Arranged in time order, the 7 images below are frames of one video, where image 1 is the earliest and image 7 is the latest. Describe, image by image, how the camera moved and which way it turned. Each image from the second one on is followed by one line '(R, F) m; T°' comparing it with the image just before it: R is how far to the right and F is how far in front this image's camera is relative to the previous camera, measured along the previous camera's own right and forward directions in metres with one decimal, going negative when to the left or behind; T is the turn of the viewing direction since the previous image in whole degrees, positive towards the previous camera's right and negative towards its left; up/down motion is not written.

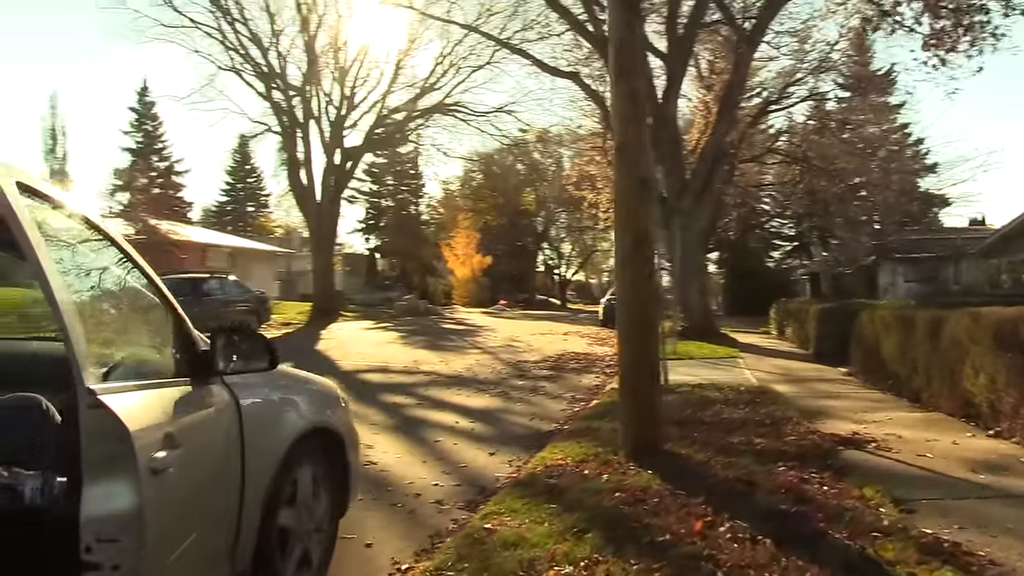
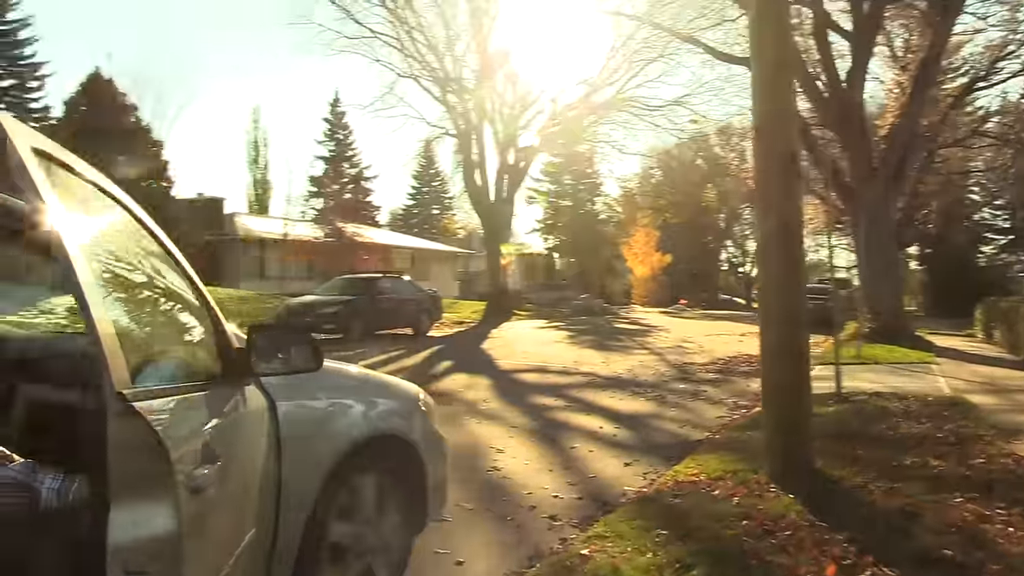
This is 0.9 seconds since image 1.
(+0.4, +0.5) m; -12°
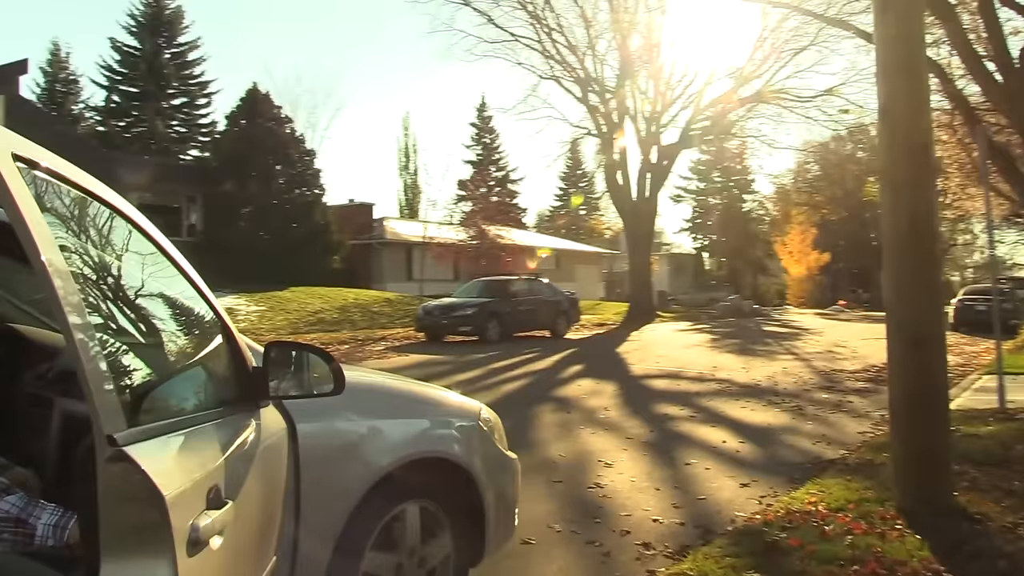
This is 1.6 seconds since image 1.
(+0.3, +0.4) m; -10°
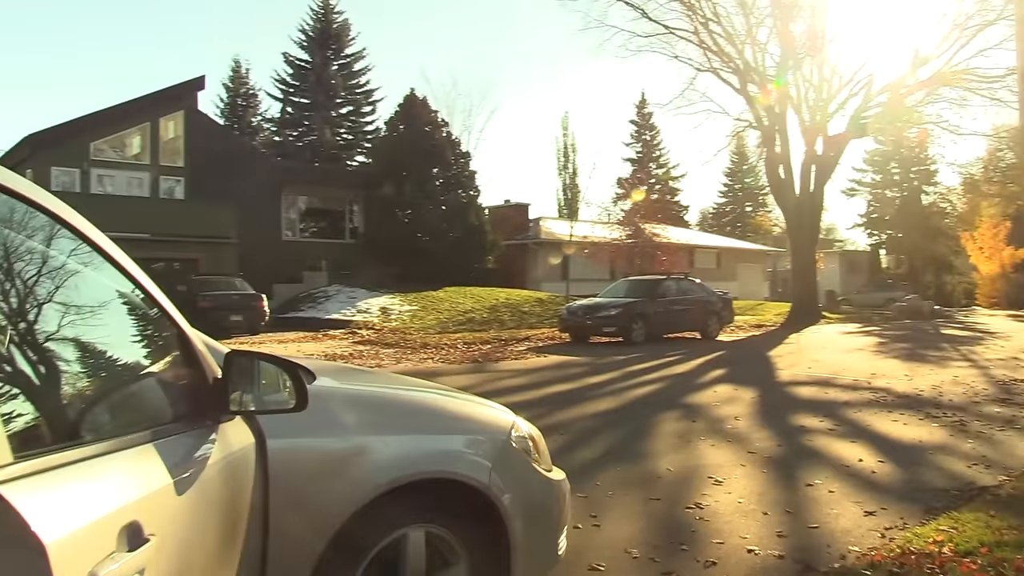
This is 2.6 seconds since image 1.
(+0.5, +0.4) m; -11°
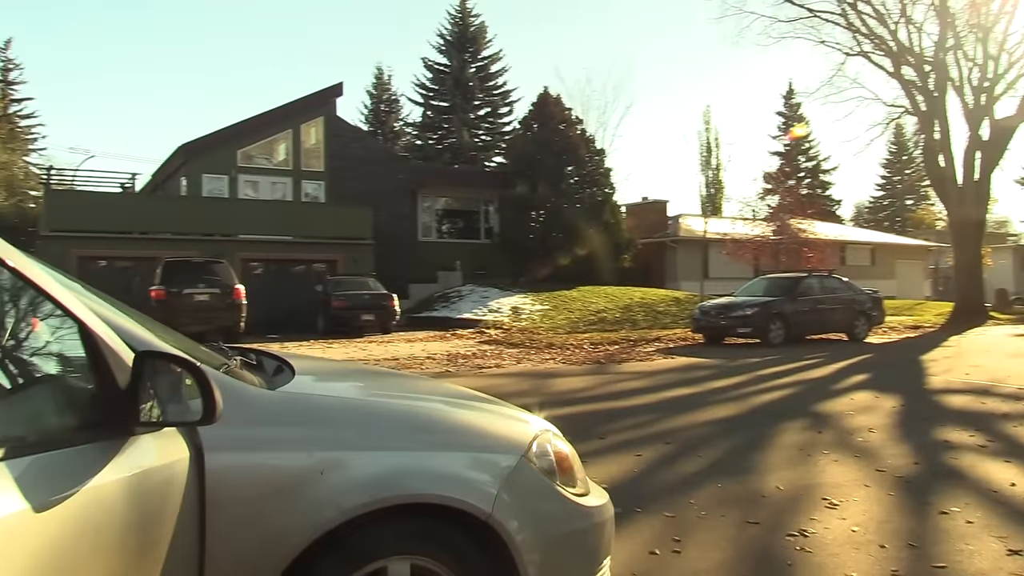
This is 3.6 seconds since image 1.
(+0.4, +0.5) m; -9°
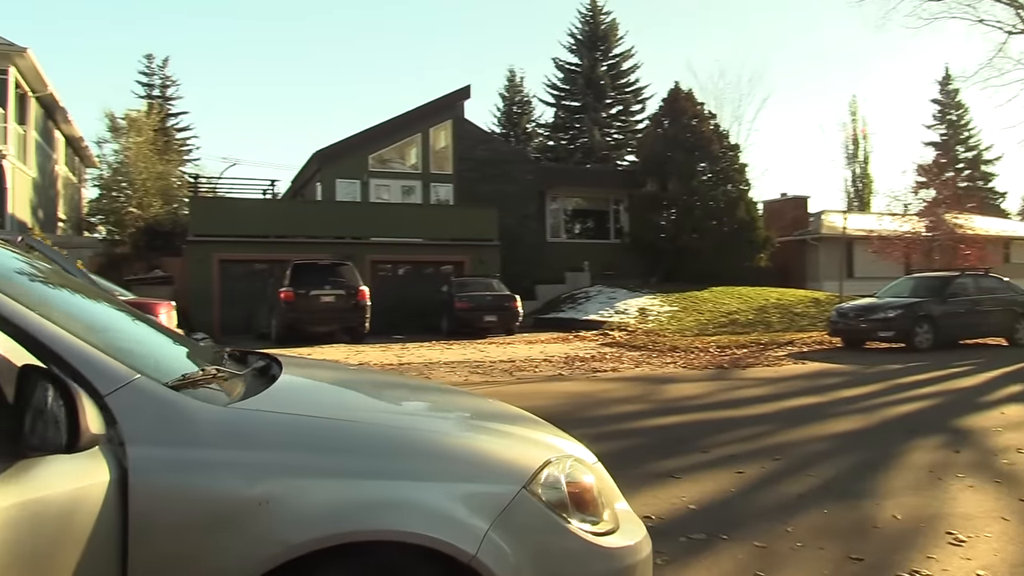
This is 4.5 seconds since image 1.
(+0.4, +0.4) m; -9°
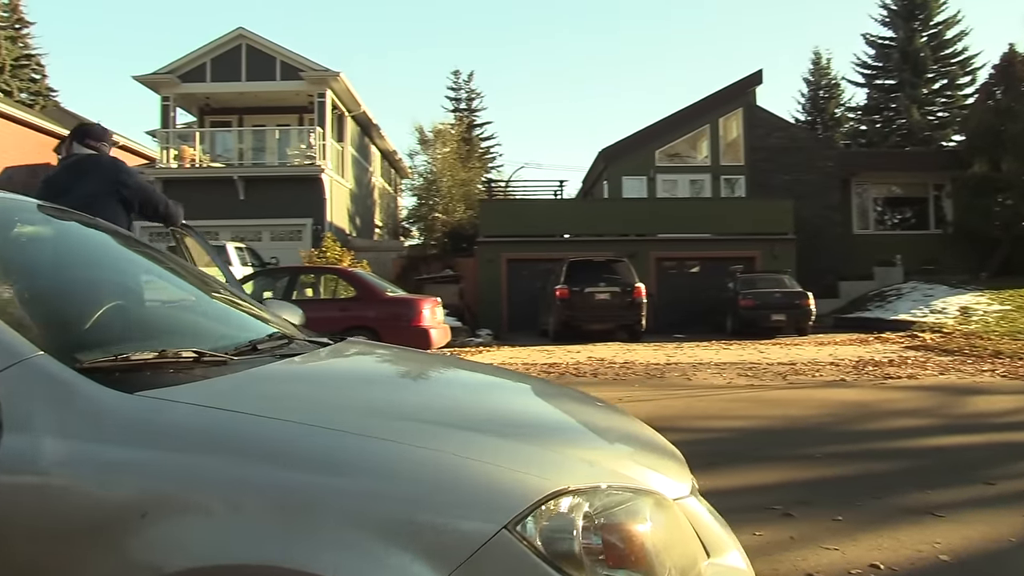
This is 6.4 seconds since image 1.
(+0.6, +0.7) m; -20°
